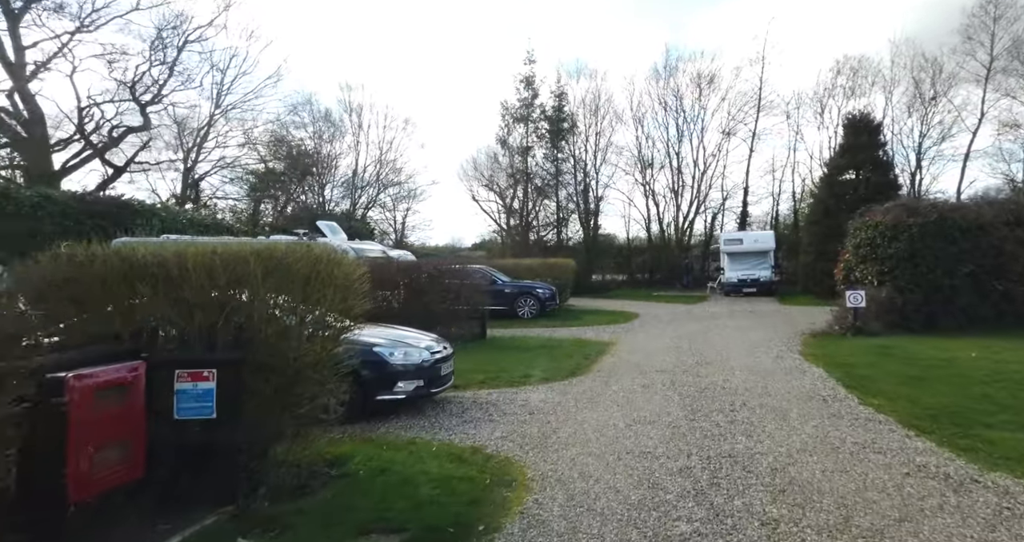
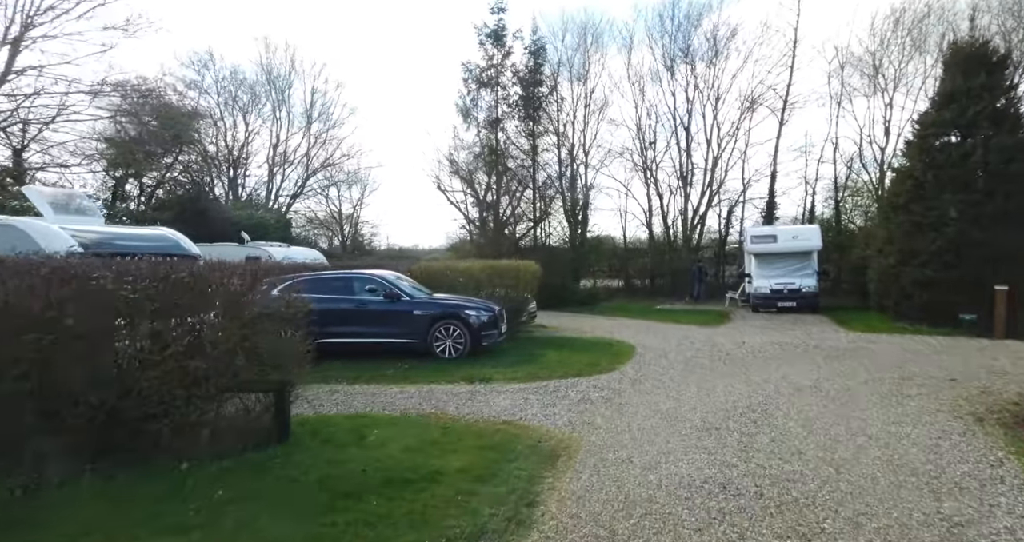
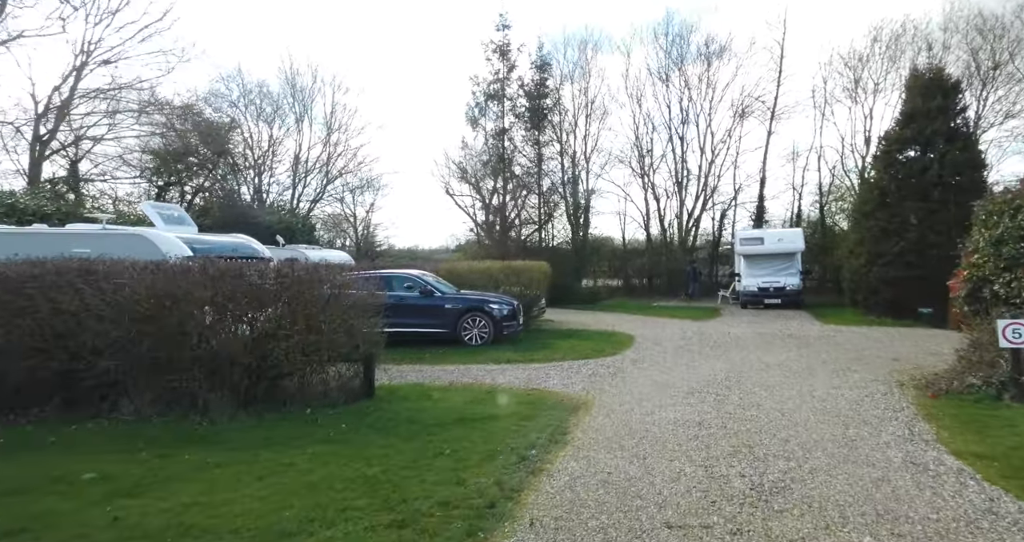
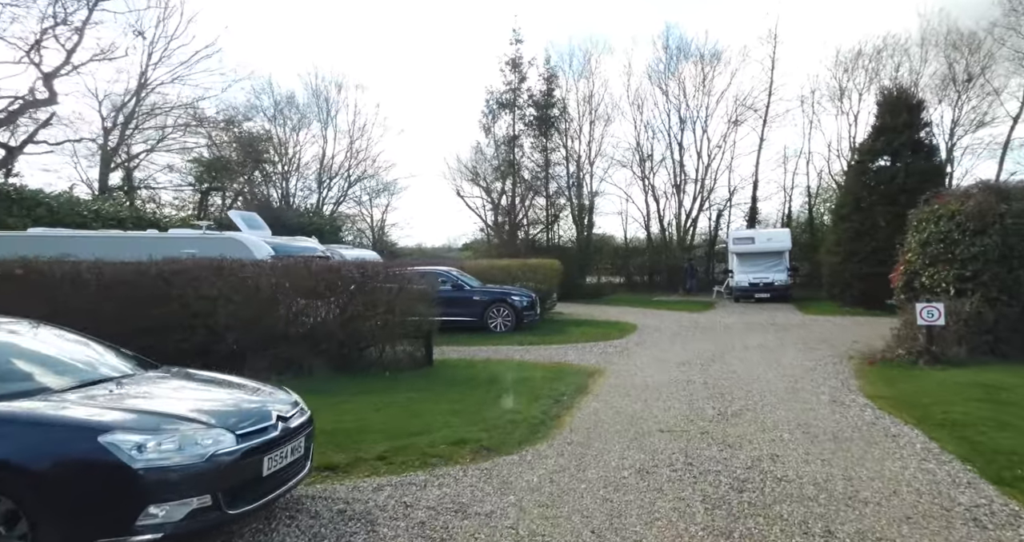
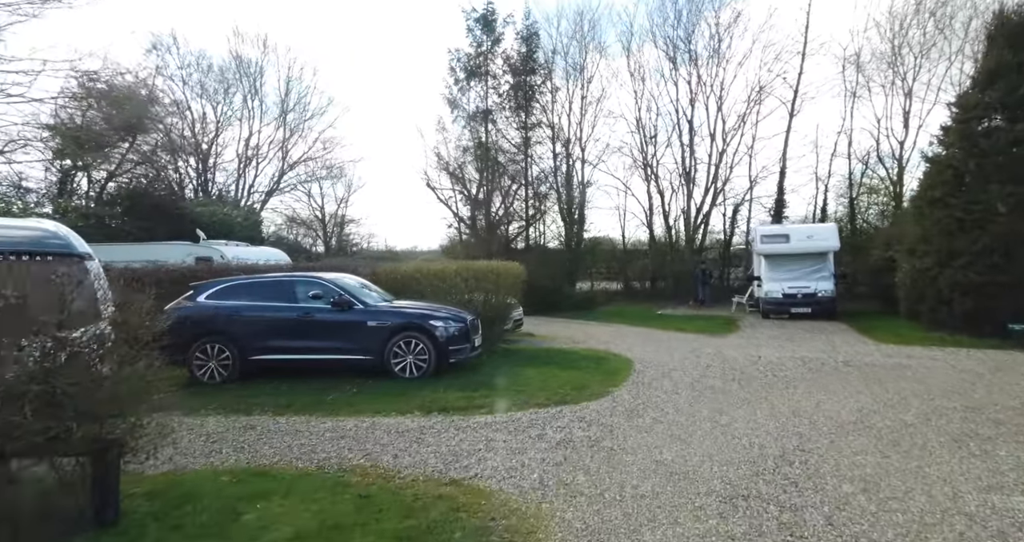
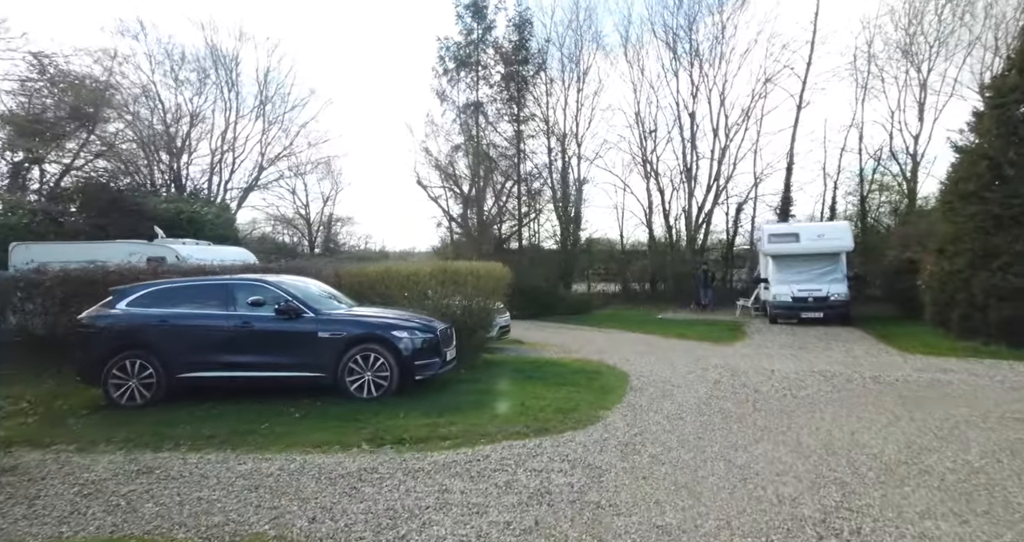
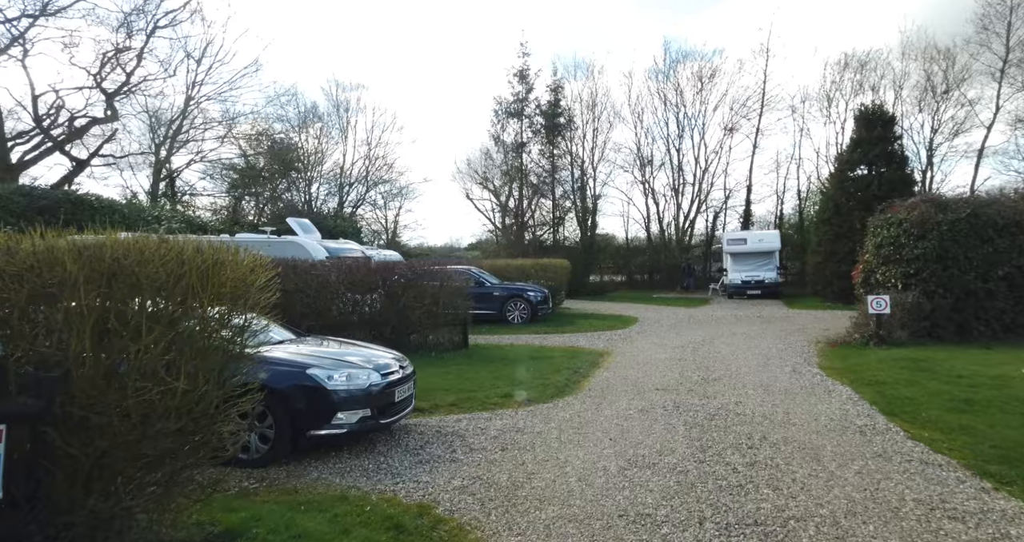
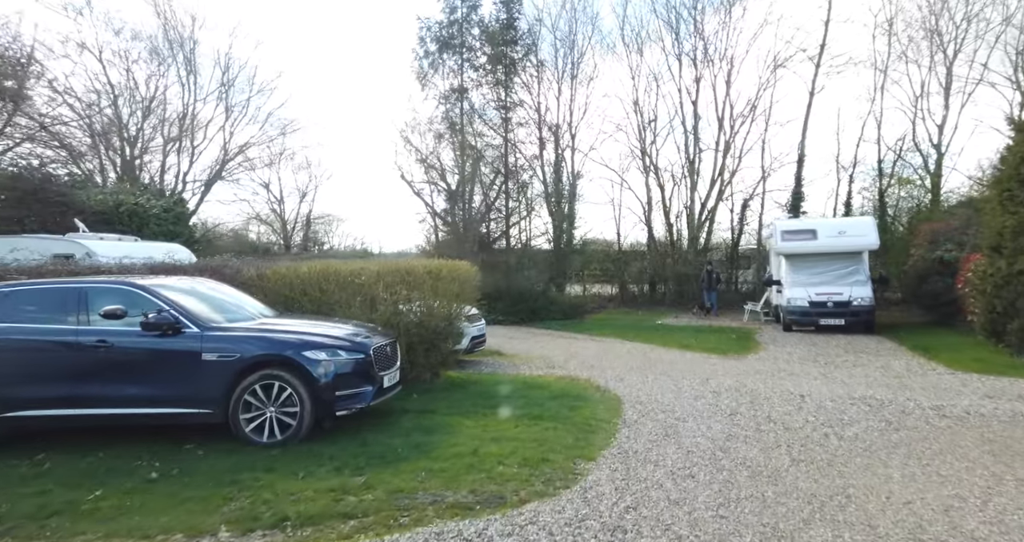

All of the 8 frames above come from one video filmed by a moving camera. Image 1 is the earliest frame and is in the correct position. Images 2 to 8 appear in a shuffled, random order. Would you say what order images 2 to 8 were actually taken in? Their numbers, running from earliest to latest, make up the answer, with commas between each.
7, 4, 3, 2, 5, 6, 8
